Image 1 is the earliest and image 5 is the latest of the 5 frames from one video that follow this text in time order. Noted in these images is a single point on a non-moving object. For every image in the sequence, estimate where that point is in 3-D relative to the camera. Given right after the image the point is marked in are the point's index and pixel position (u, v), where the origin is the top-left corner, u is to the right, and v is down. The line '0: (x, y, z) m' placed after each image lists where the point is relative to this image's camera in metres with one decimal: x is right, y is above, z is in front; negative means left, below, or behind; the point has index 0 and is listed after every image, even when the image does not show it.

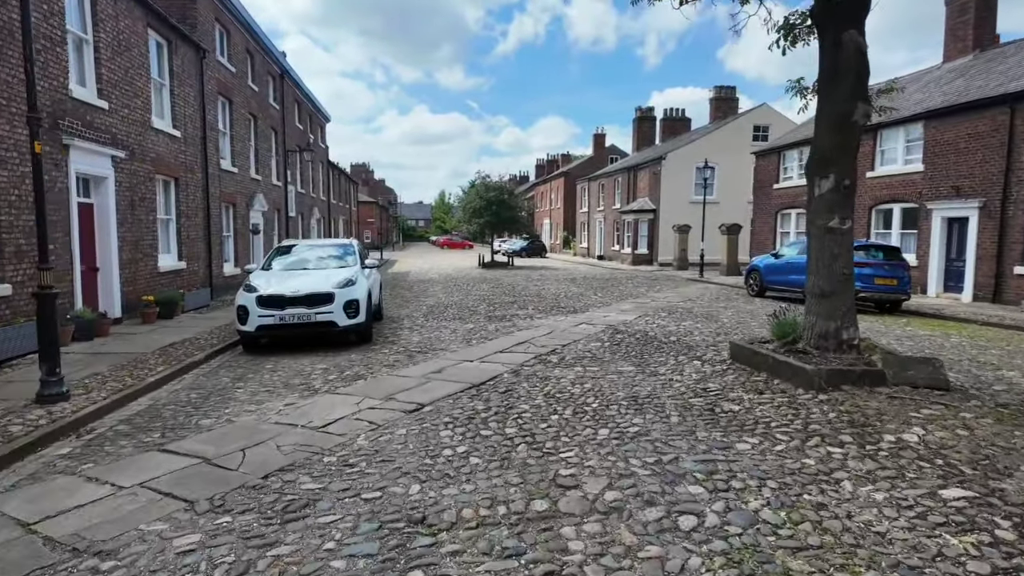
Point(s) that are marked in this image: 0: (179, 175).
0: (-8.0, +2.7, +14.2) m
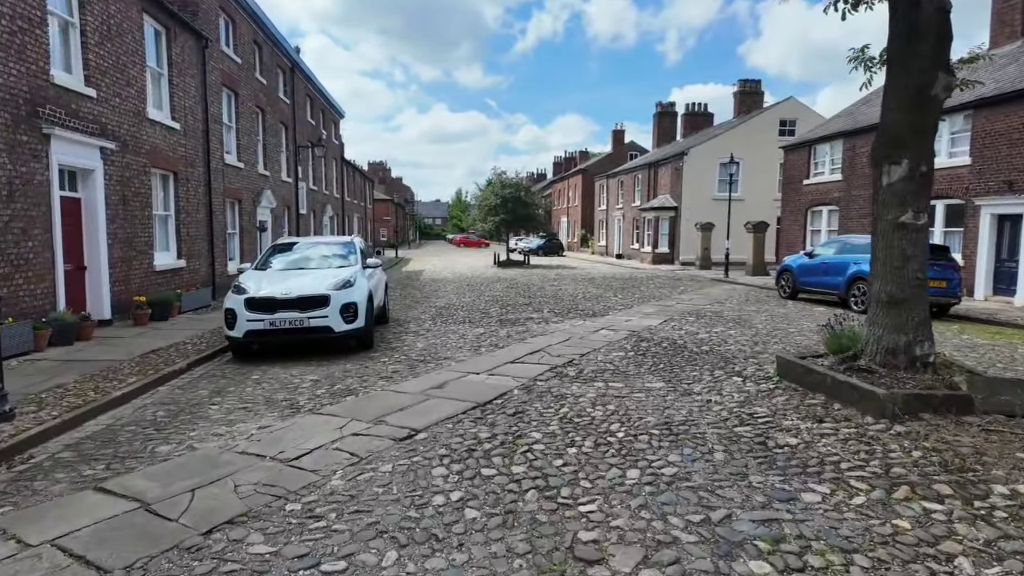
0: (-7.7, +2.7, +13.6) m
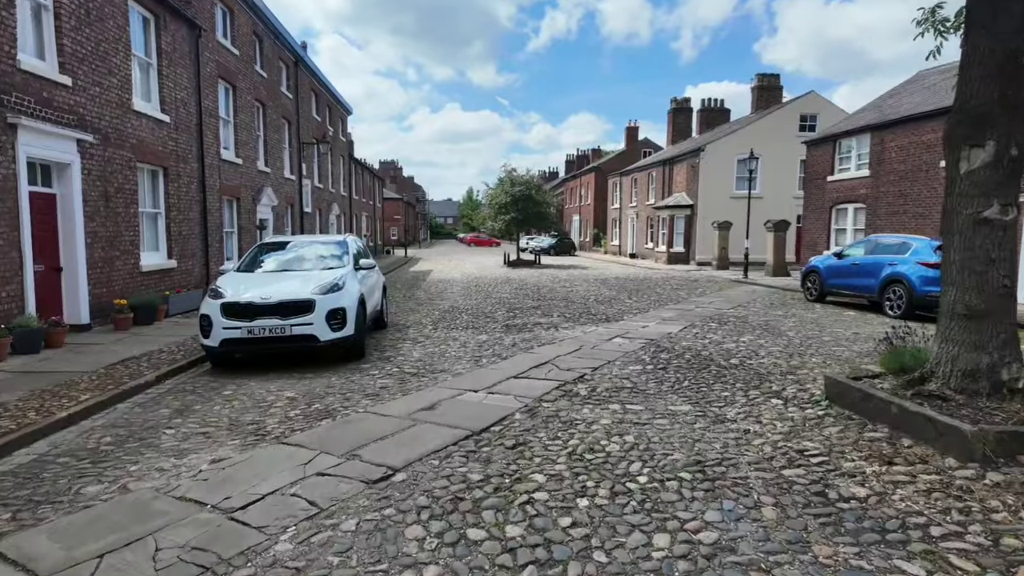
0: (-7.5, +2.7, +12.9) m
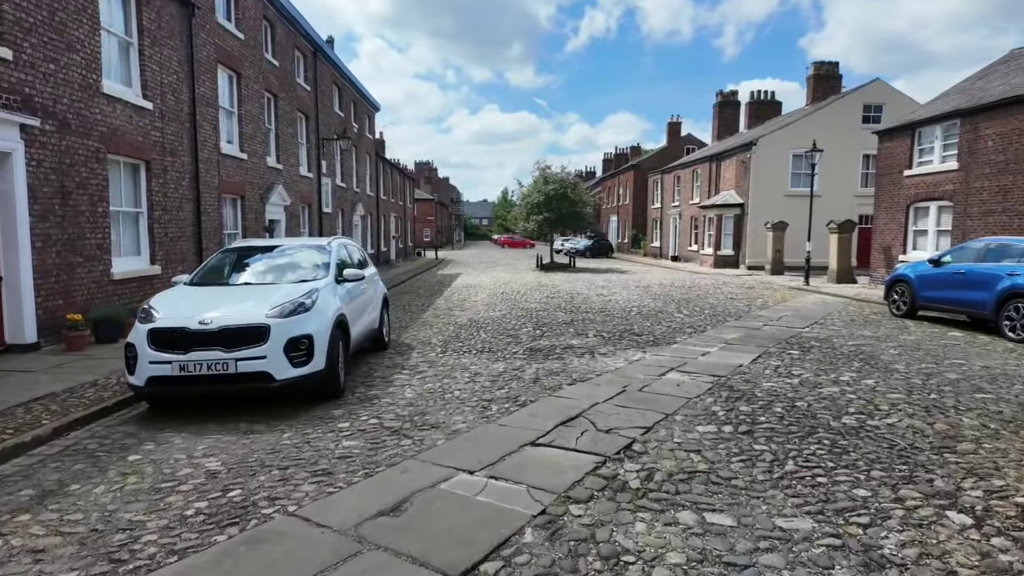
0: (-6.9, +2.5, +11.4) m
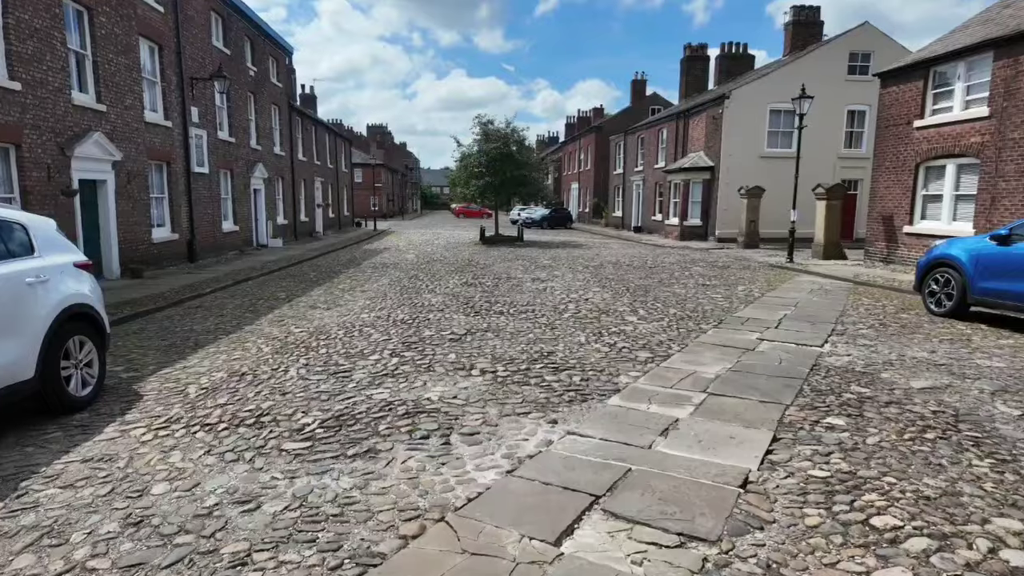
0: (-8.7, +2.5, +6.6) m
